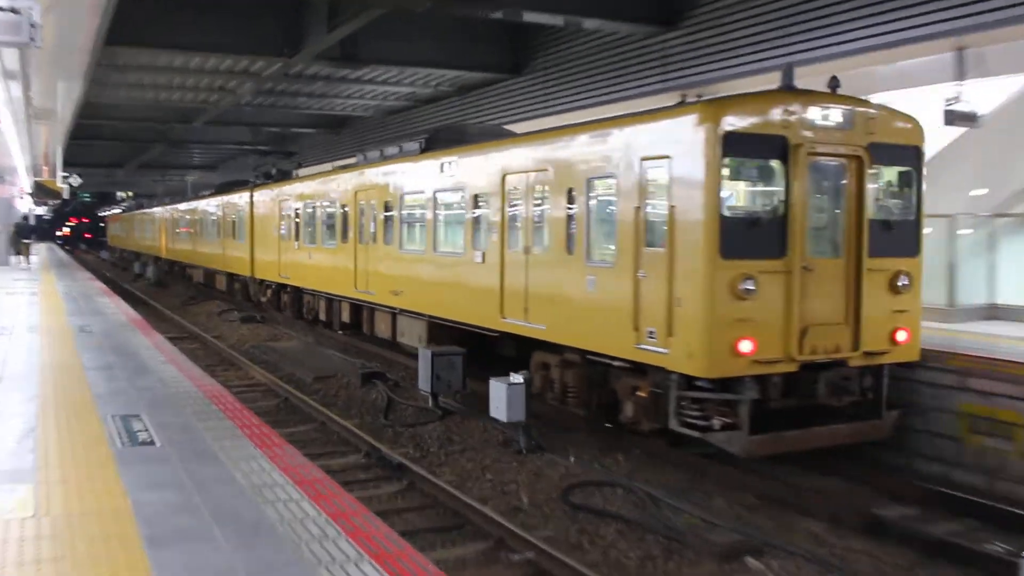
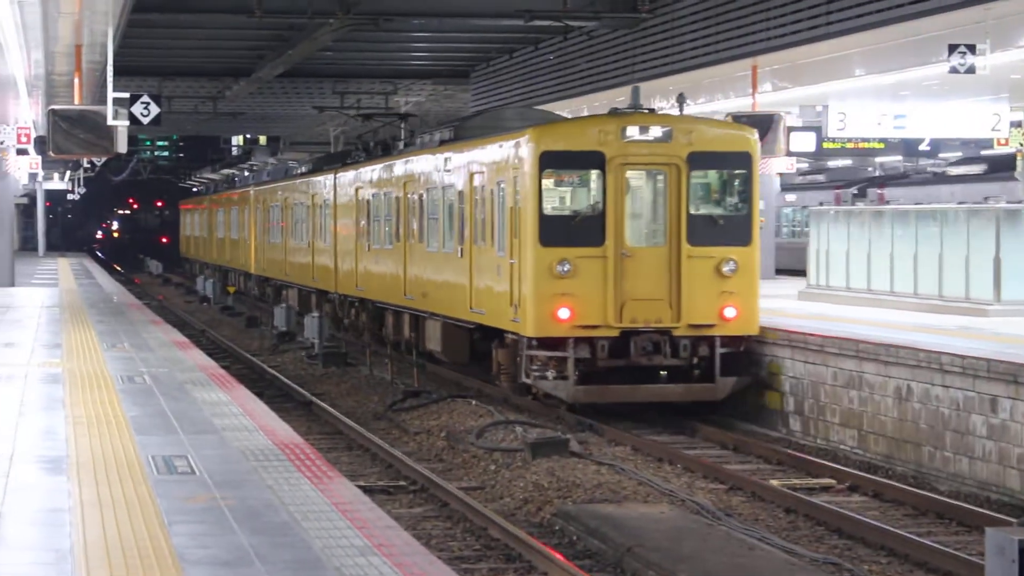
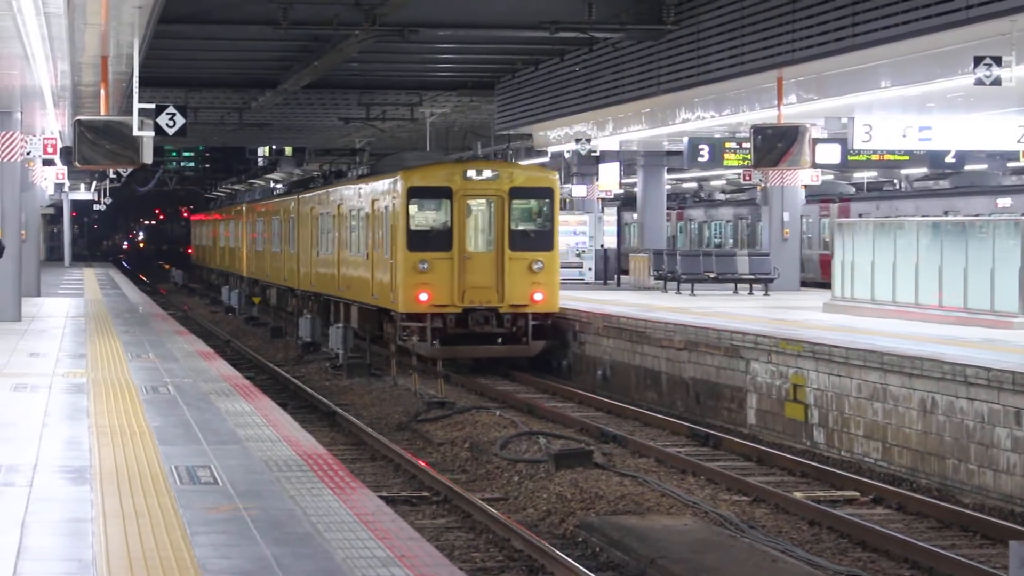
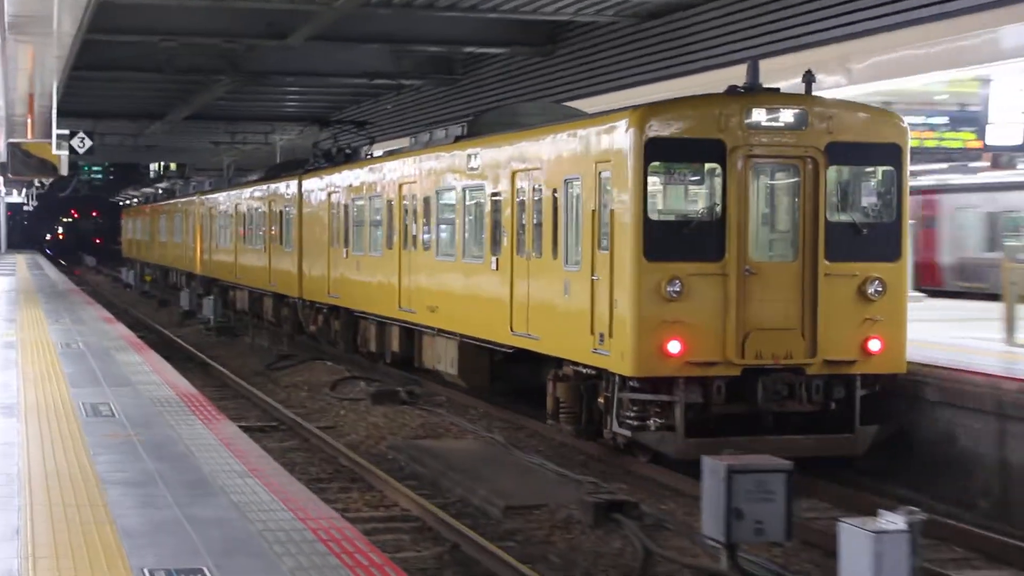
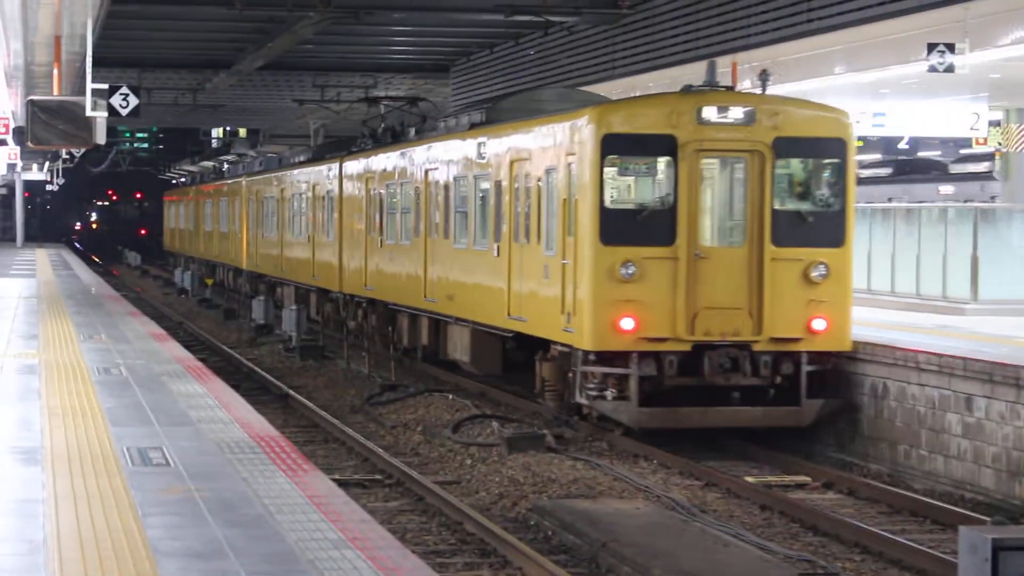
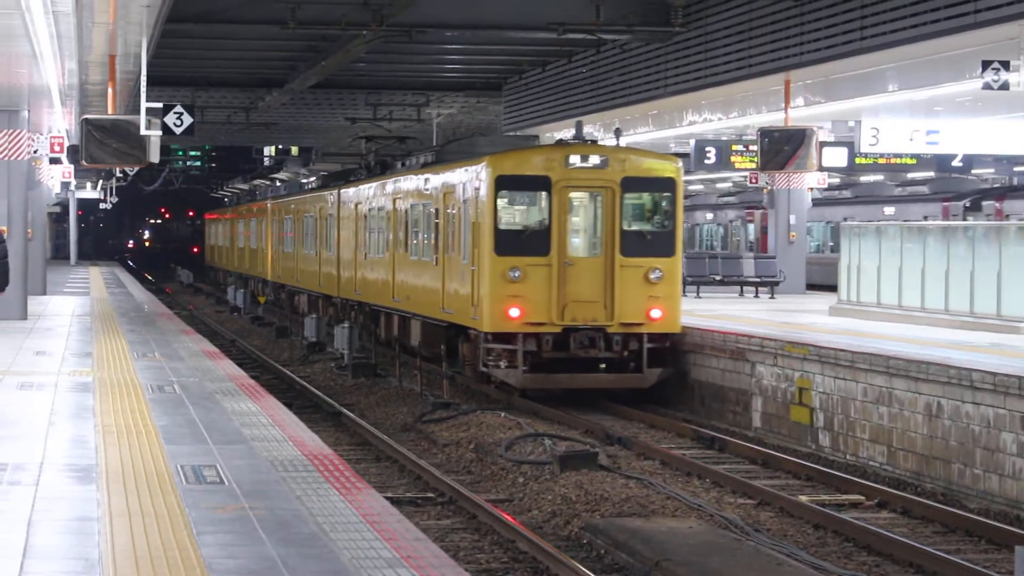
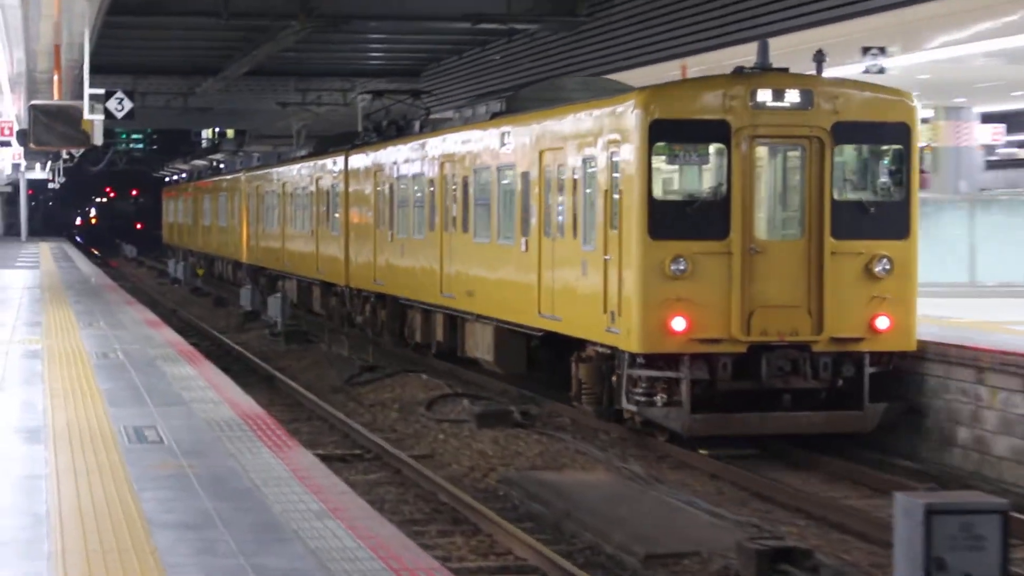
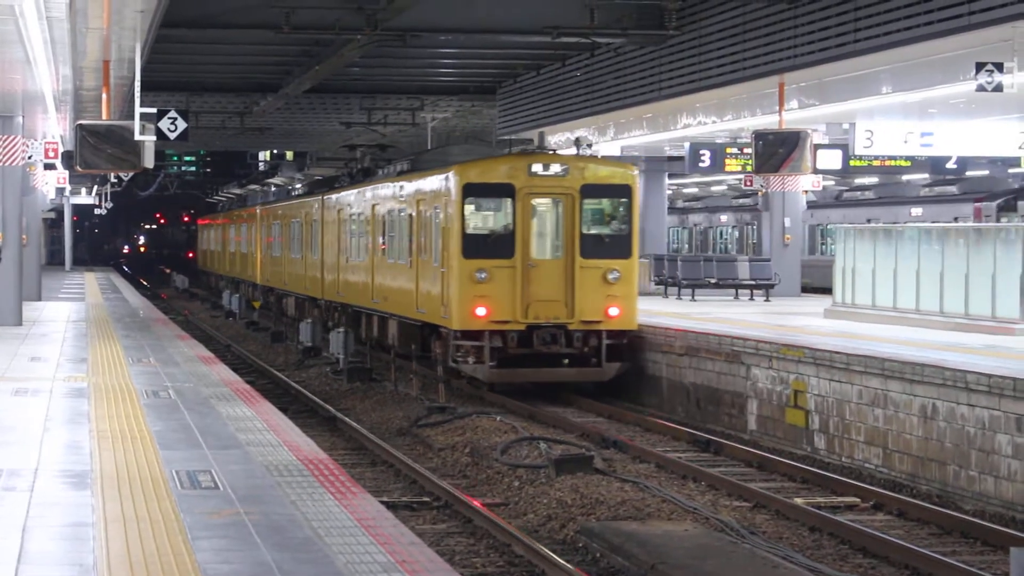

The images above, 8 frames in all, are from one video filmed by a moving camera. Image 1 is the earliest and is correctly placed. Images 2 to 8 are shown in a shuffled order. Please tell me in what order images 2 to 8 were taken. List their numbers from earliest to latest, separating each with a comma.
4, 7, 5, 2, 6, 8, 3
